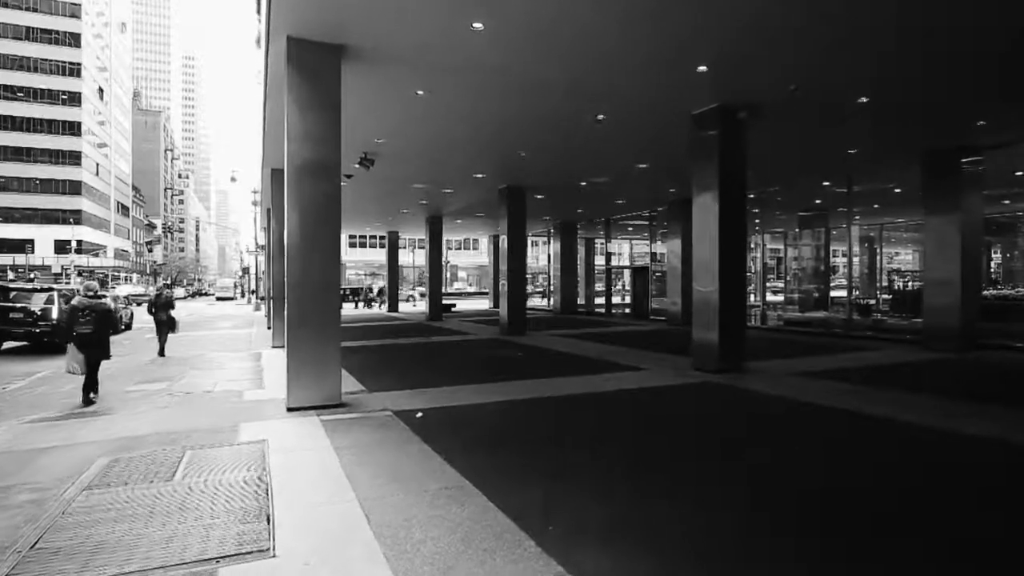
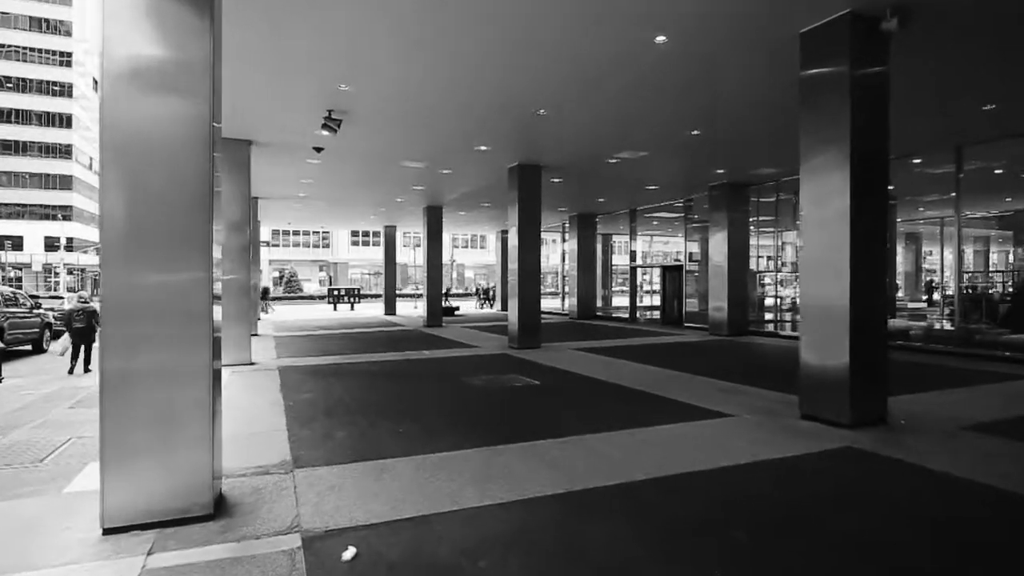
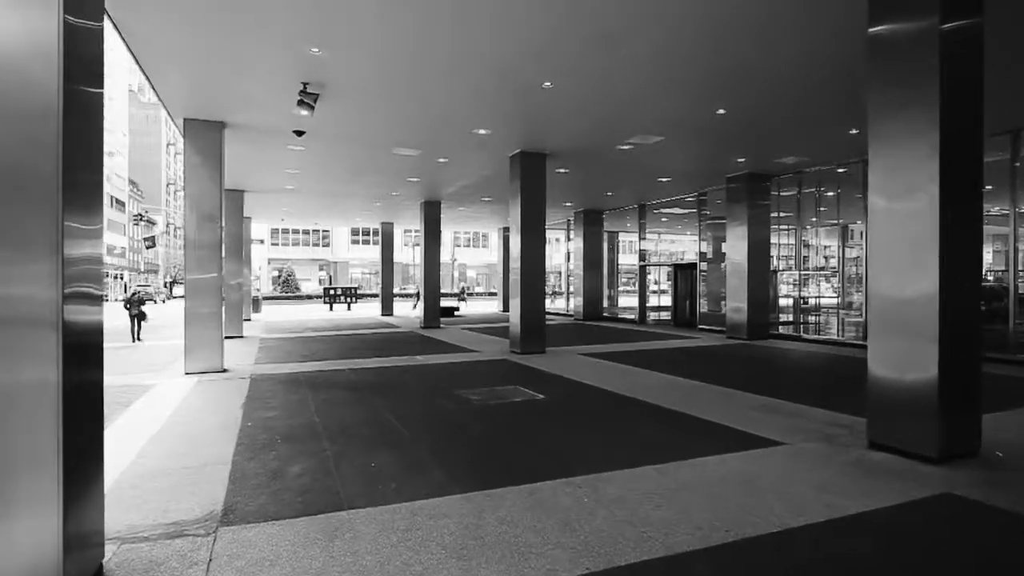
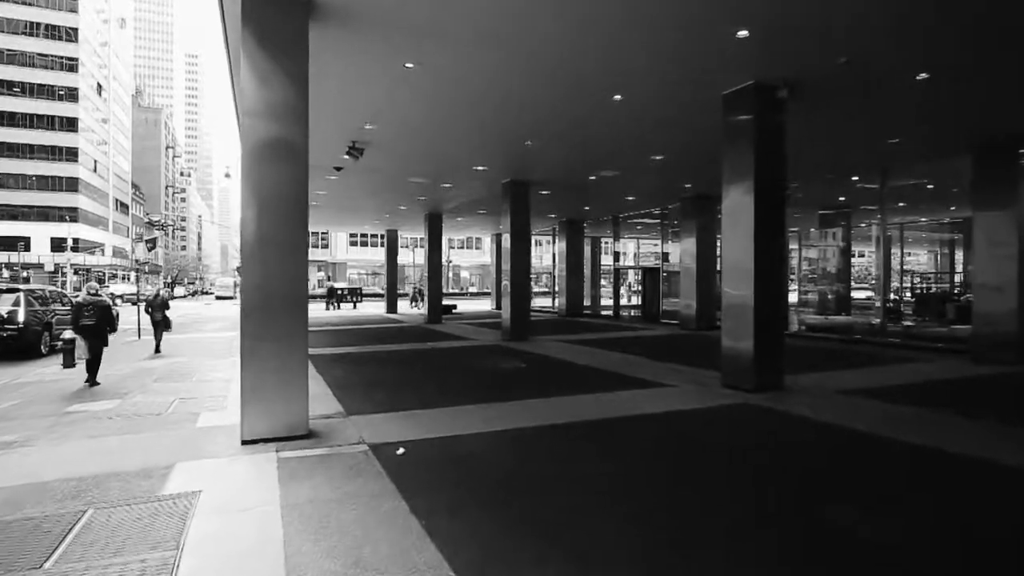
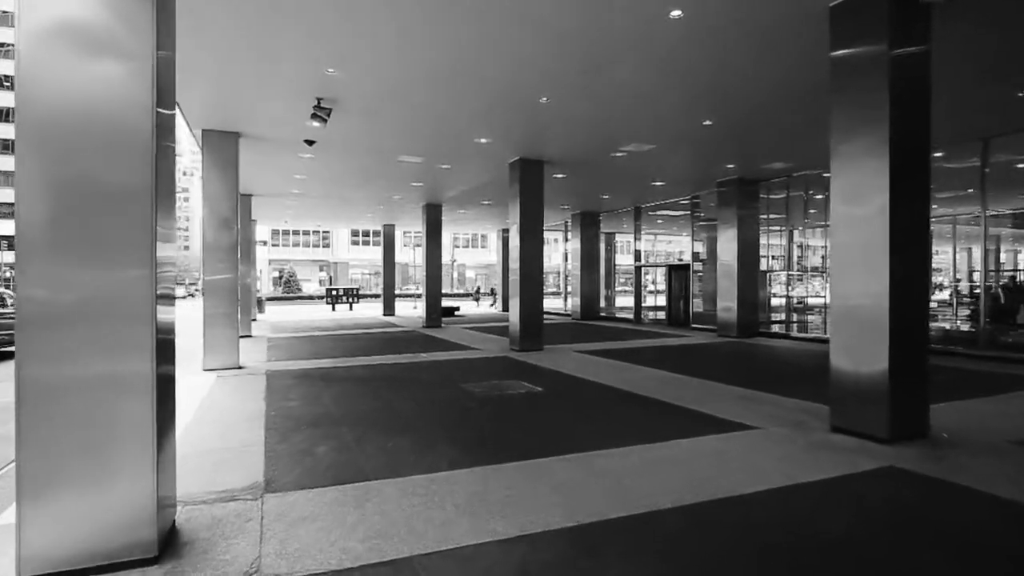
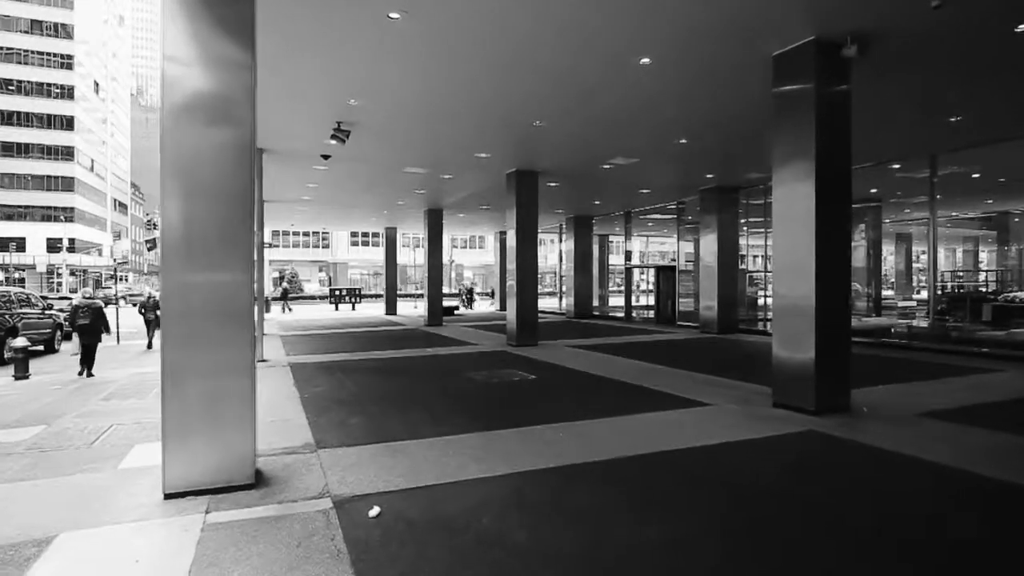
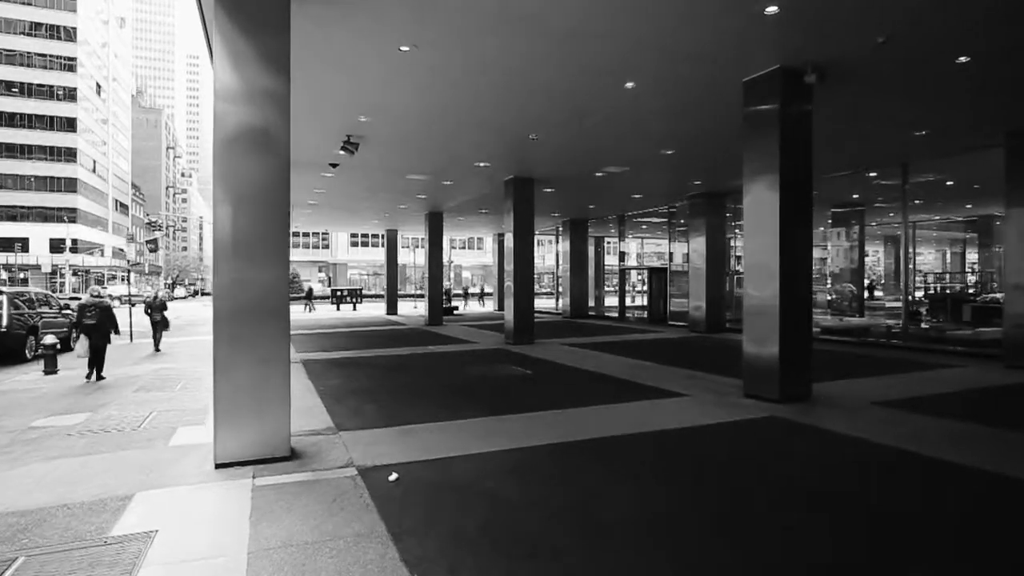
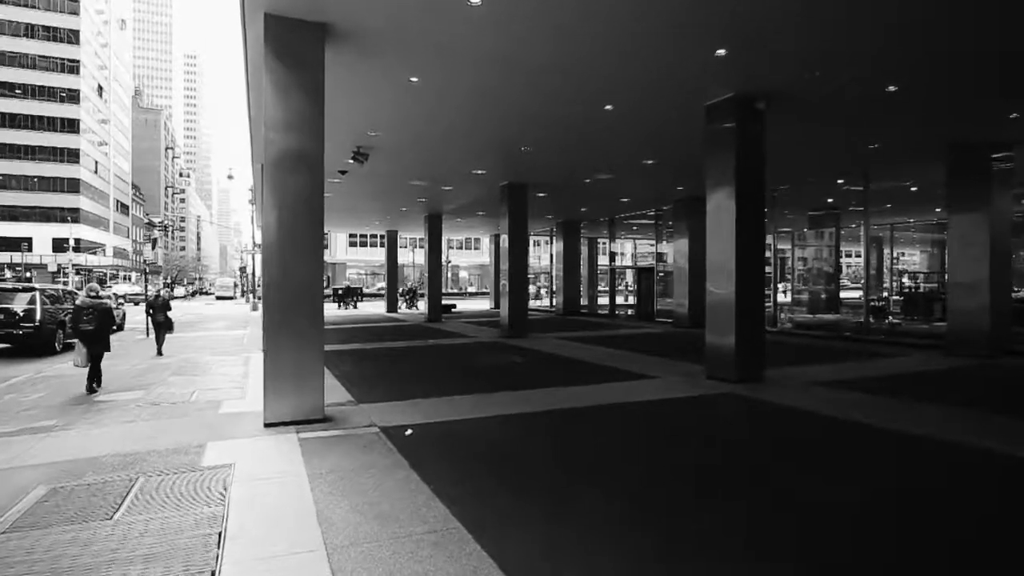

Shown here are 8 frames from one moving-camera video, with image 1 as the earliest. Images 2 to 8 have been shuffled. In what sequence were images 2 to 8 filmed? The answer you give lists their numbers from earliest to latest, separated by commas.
8, 4, 7, 6, 2, 5, 3
